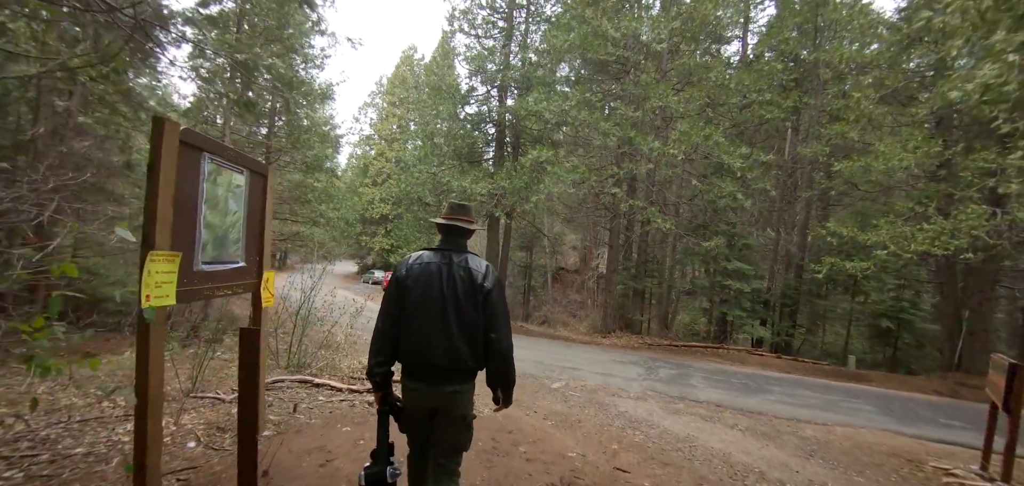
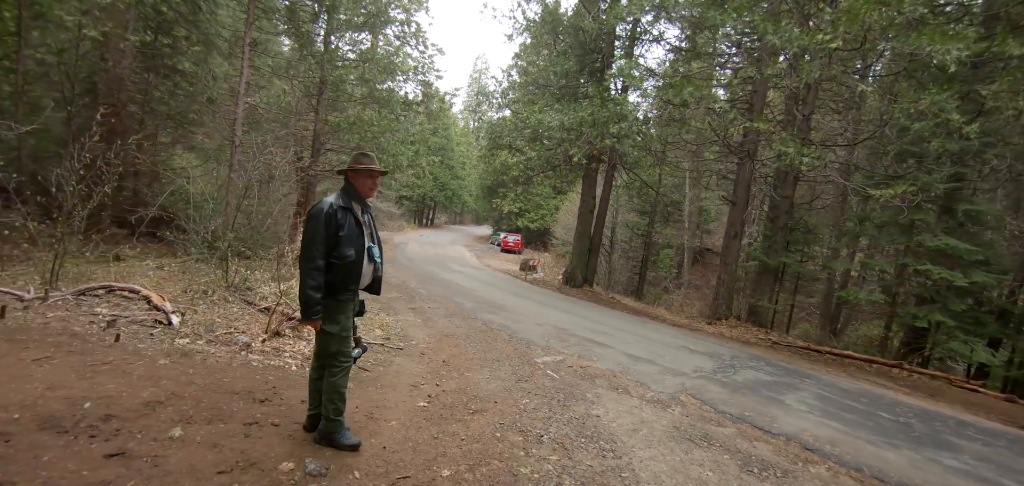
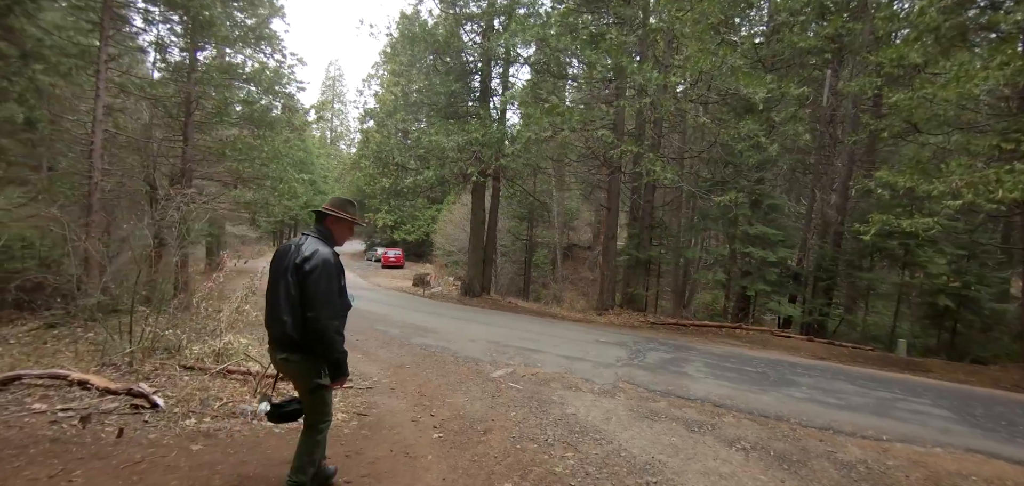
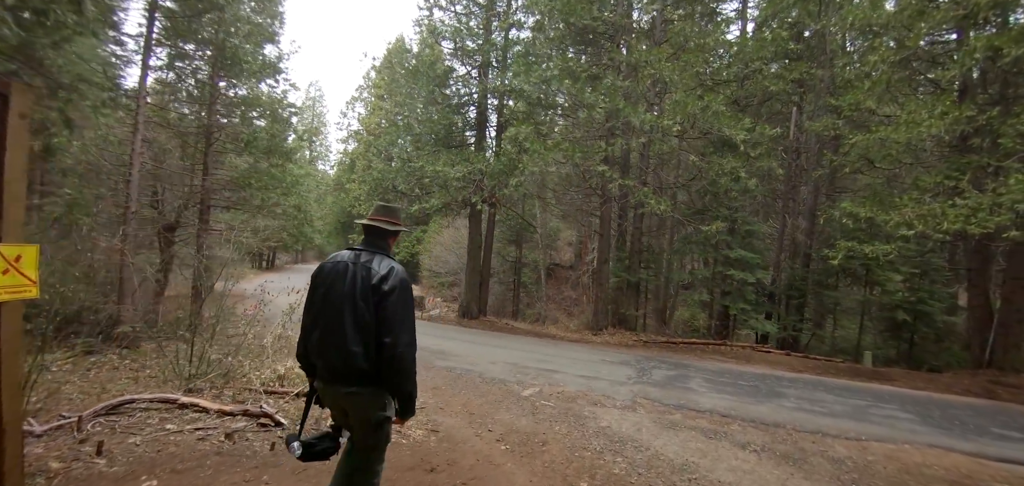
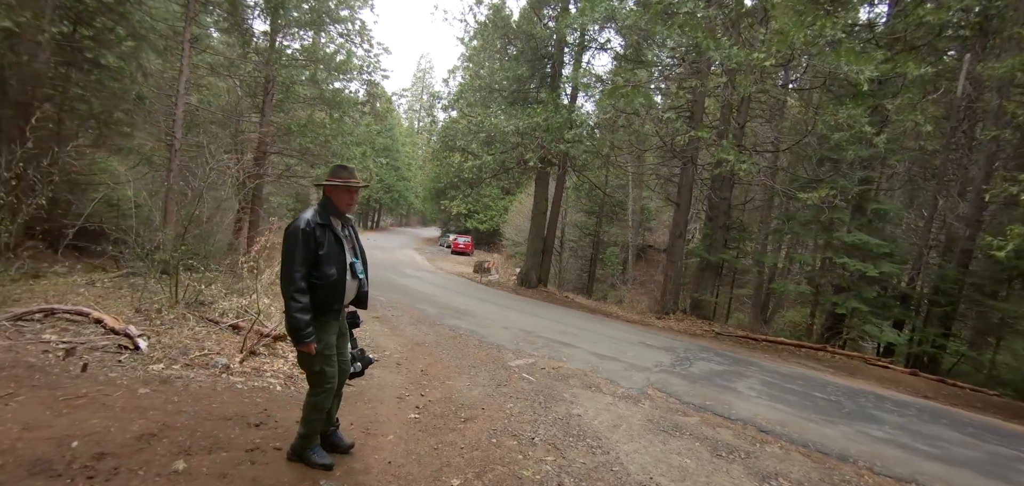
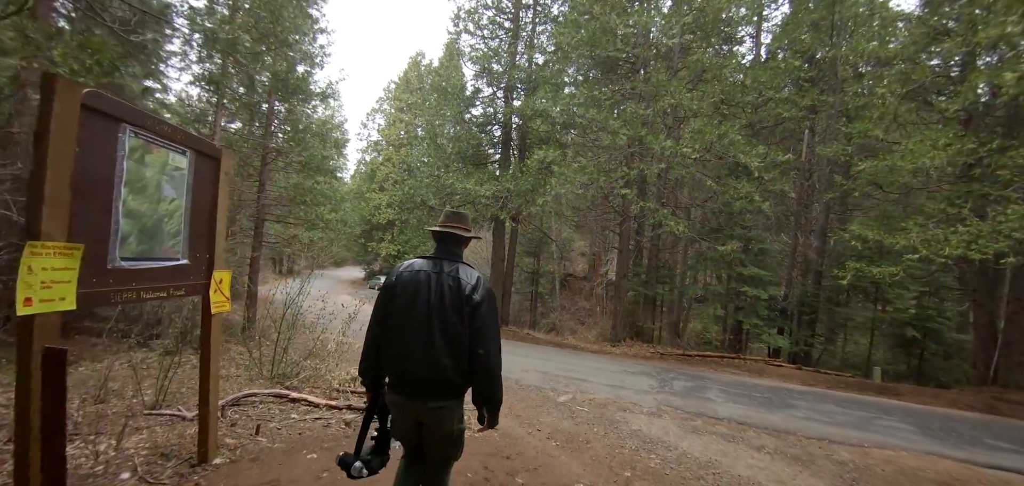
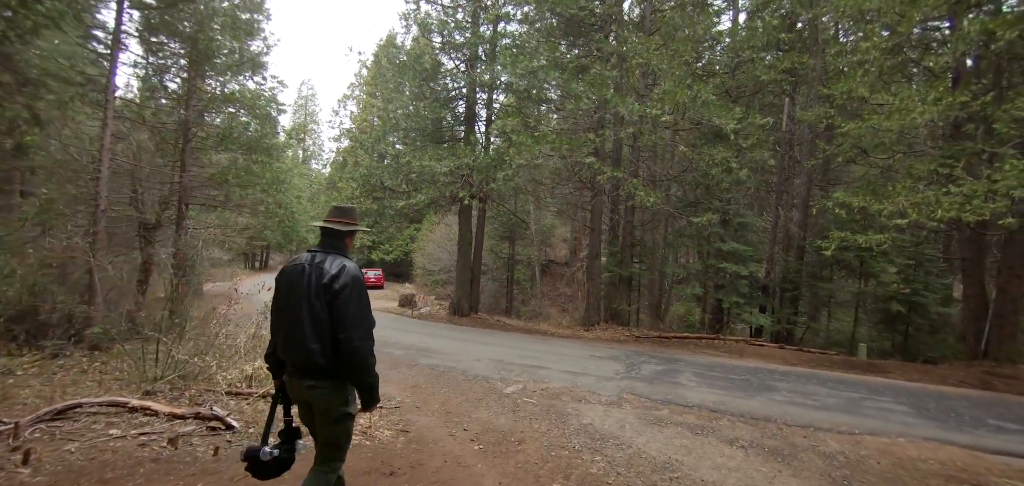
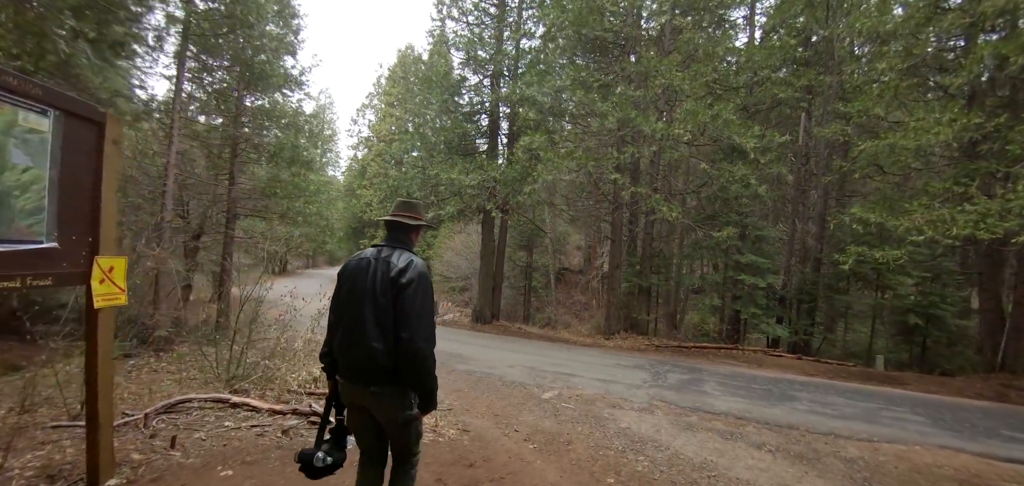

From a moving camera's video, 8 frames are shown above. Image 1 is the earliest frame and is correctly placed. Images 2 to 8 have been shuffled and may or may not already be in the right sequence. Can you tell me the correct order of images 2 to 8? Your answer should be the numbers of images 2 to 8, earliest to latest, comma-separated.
6, 8, 4, 7, 3, 5, 2
